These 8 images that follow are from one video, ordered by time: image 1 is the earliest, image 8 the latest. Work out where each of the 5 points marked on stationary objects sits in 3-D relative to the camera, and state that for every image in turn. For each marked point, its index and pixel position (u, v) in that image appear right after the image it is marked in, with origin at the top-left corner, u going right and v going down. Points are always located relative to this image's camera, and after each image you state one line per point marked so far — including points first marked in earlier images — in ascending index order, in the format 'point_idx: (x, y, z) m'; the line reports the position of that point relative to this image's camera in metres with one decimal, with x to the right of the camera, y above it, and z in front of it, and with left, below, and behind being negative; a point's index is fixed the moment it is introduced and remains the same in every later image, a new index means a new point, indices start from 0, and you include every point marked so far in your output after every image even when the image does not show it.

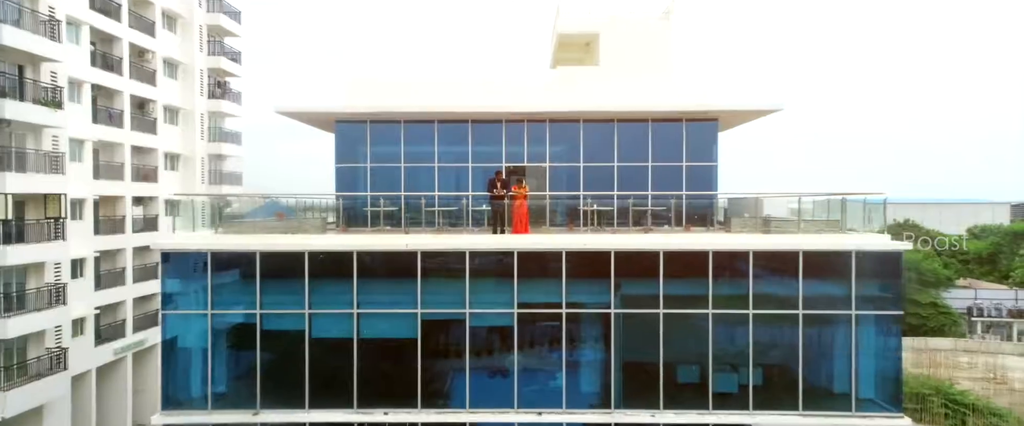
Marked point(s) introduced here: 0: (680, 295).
0: (+2.5, -1.1, +10.1) m
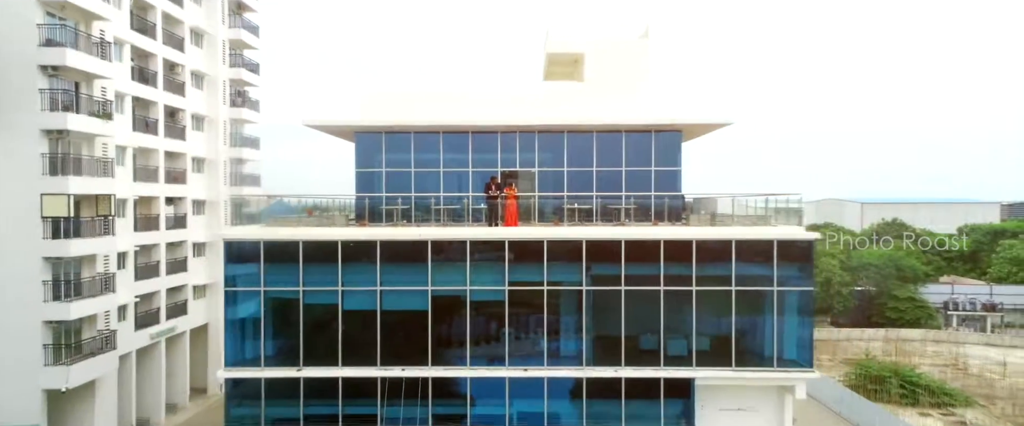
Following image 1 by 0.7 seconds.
0: (+2.4, -1.1, +12.3) m
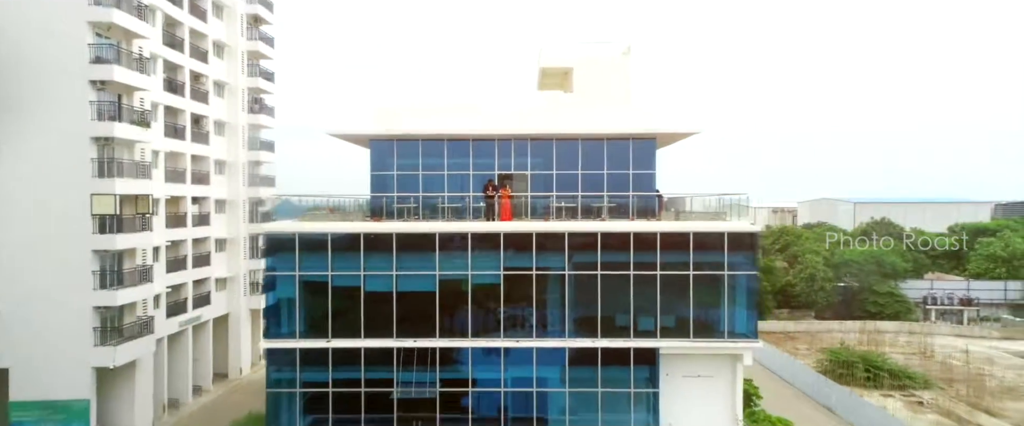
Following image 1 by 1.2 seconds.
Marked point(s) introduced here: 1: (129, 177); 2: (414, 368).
0: (+2.3, -1.0, +14.5) m
1: (-11.6, +1.1, +20.0) m
2: (-2.1, -3.3, +14.5) m
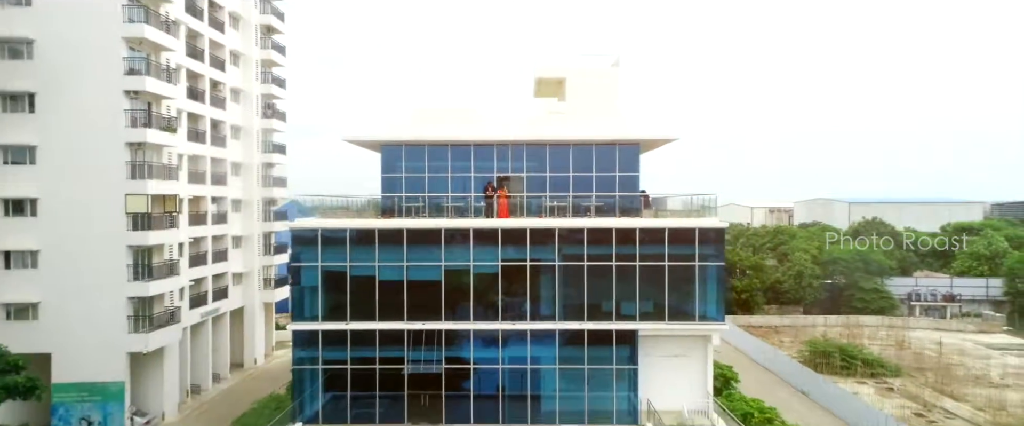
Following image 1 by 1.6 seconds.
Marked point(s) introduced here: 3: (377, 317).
0: (+2.2, -1.0, +16.2) m
1: (-11.7, +1.2, +21.7) m
2: (-2.2, -3.3, +16.2) m
3: (-3.3, -2.5, +16.3) m
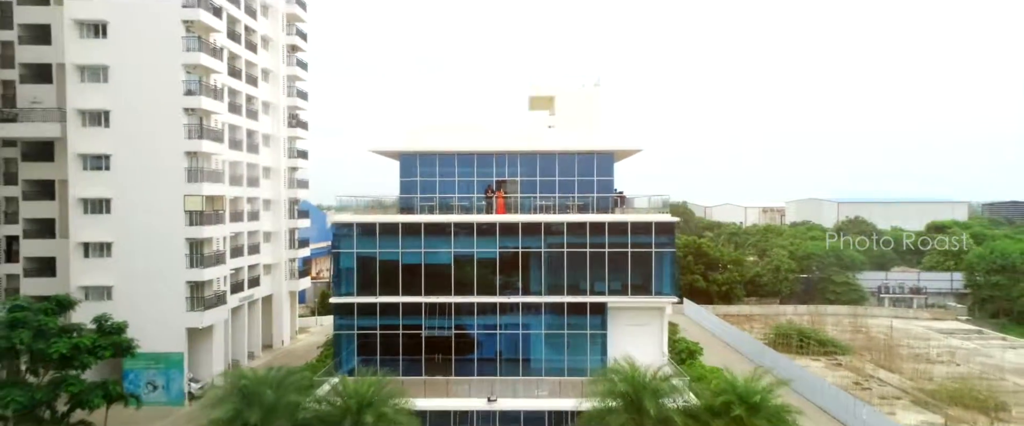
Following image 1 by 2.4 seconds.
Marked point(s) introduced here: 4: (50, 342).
0: (+2.1, -0.9, +20.2) m
1: (-11.8, +1.2, +25.7) m
2: (-2.3, -3.2, +20.2) m
3: (-3.4, -2.5, +20.2) m
4: (-12.3, -3.4, +17.6) m
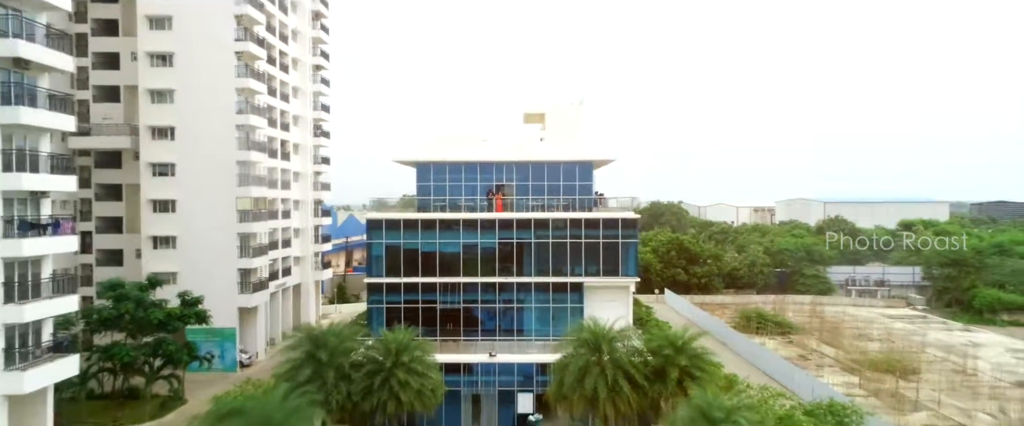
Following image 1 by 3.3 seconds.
0: (+1.9, -0.9, +25.1) m
1: (-12.0, +1.3, +30.6) m
2: (-2.5, -3.1, +25.1) m
3: (-3.6, -2.4, +25.1) m
4: (-12.5, -3.3, +22.5) m
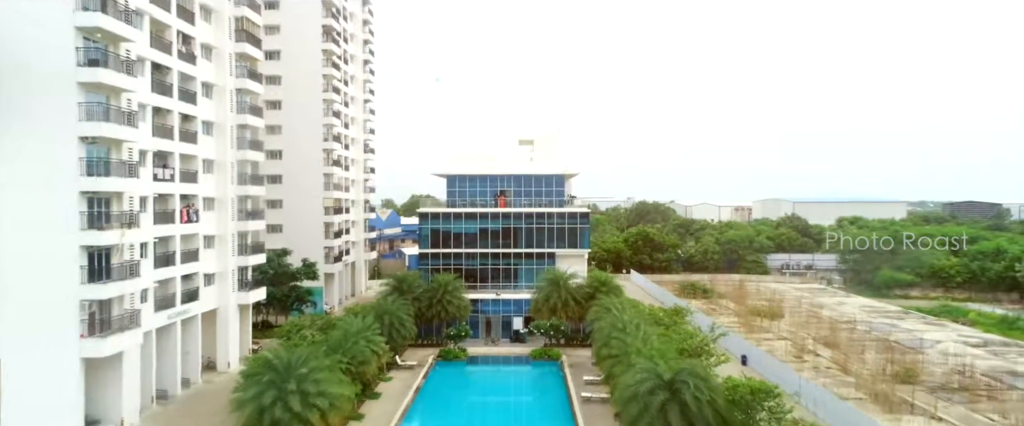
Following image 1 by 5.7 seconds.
0: (+1.8, -0.6, +38.8) m
1: (-12.1, +1.6, +44.3) m
2: (-2.6, -2.9, +38.8) m
3: (-3.7, -2.1, +38.8) m
4: (-12.6, -3.1, +36.2) m
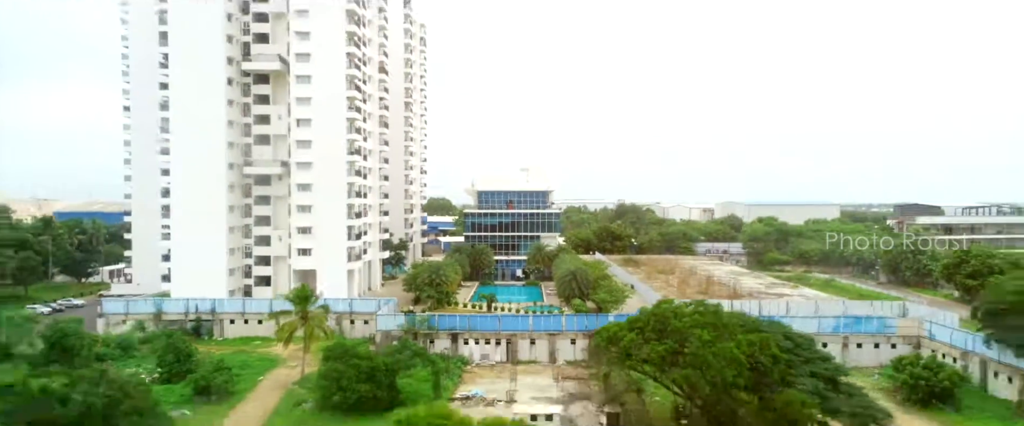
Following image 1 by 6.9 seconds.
0: (+2.2, -0.6, +68.0) m
1: (-11.6, +1.6, +73.5) m
2: (-2.2, -2.8, +68.0) m
3: (-3.3, -2.1, +68.0) m
4: (-12.2, -3.0, +65.4) m
